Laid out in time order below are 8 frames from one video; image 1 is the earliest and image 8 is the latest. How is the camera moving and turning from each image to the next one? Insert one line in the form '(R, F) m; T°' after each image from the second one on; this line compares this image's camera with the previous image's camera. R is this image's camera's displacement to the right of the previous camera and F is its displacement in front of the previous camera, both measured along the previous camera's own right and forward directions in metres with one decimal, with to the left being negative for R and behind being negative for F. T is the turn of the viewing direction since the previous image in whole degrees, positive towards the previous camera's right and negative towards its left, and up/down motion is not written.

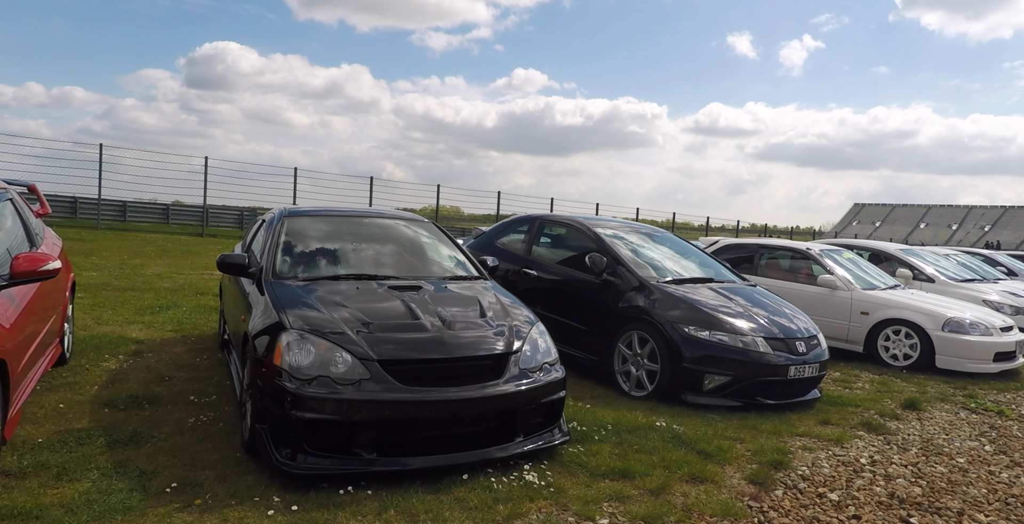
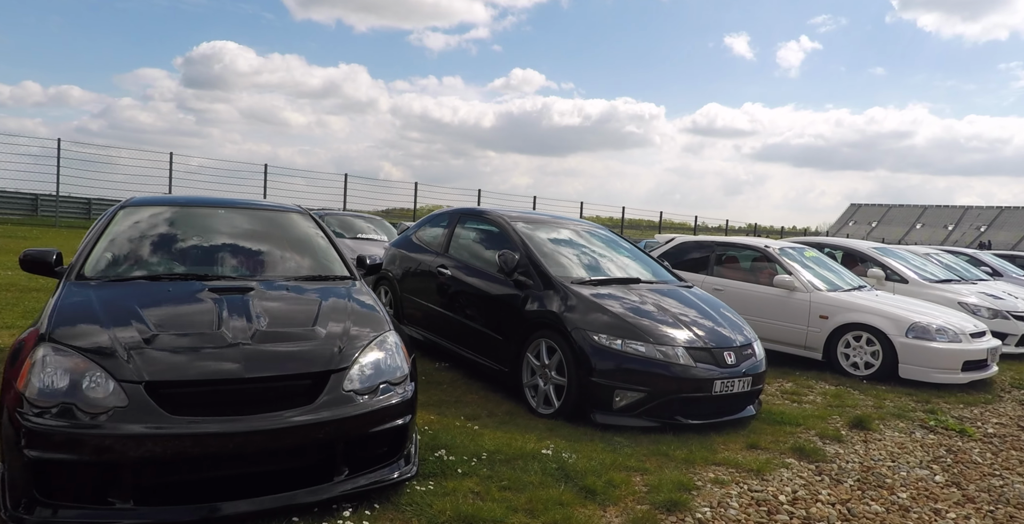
(+0.8, +0.7) m; 0°
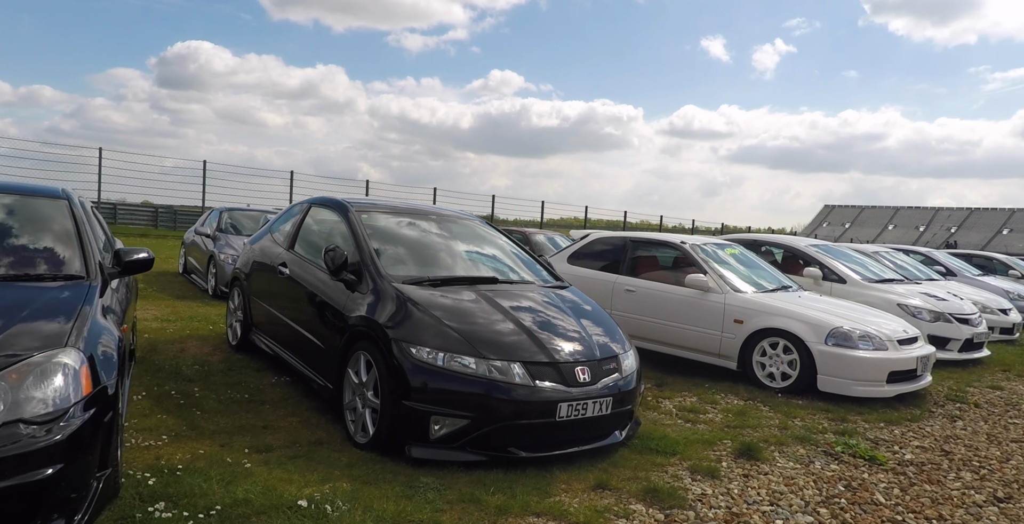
(+1.0, +0.9) m; +2°
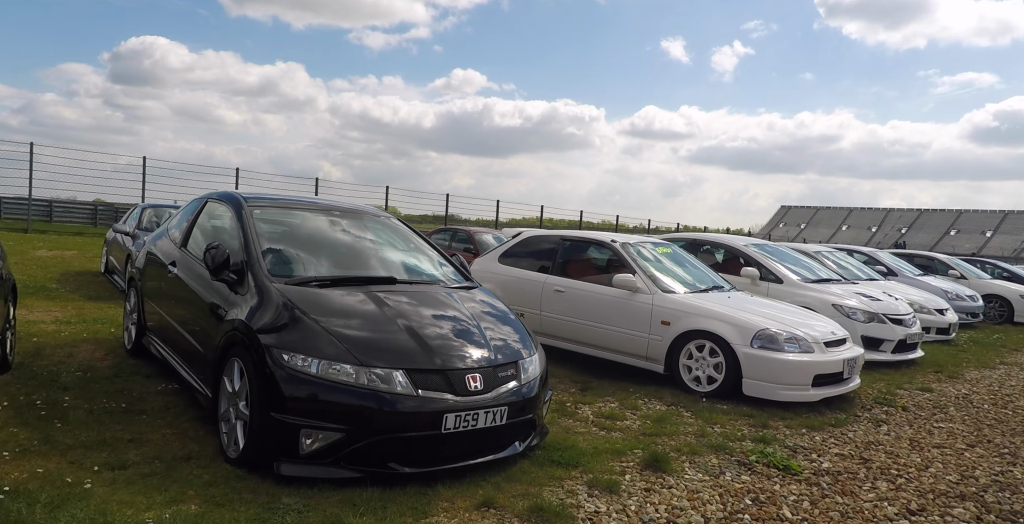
(+0.4, +0.3) m; +3°
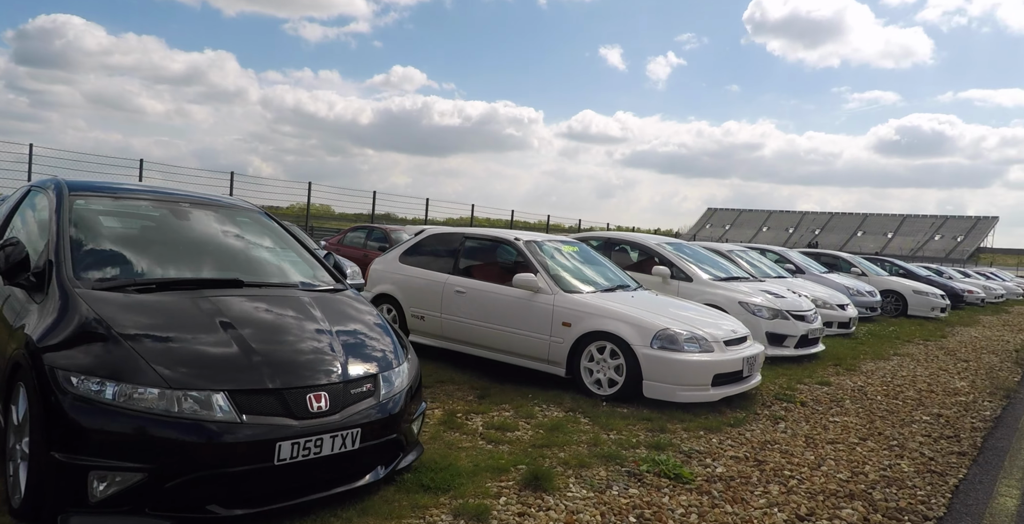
(+0.4, +0.4) m; +6°
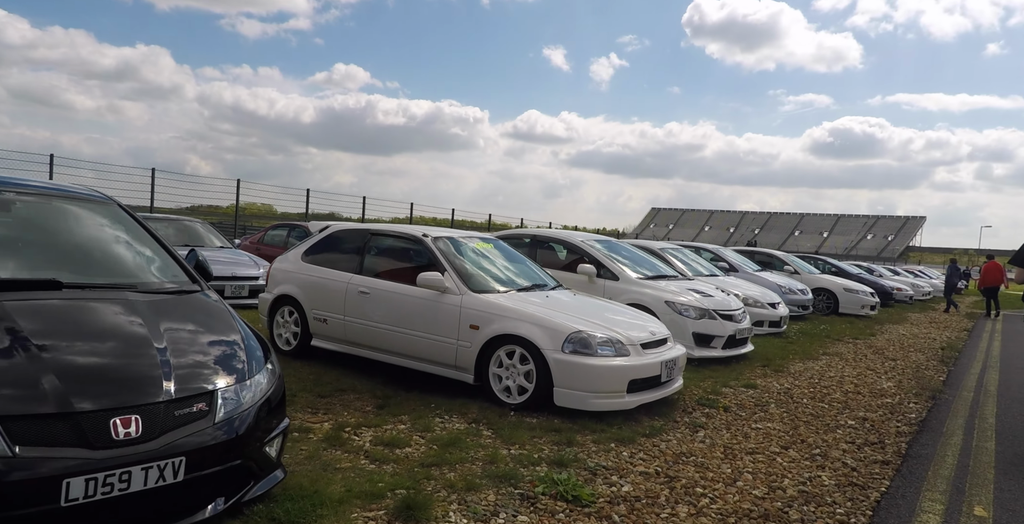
(+0.4, +0.4) m; +5°
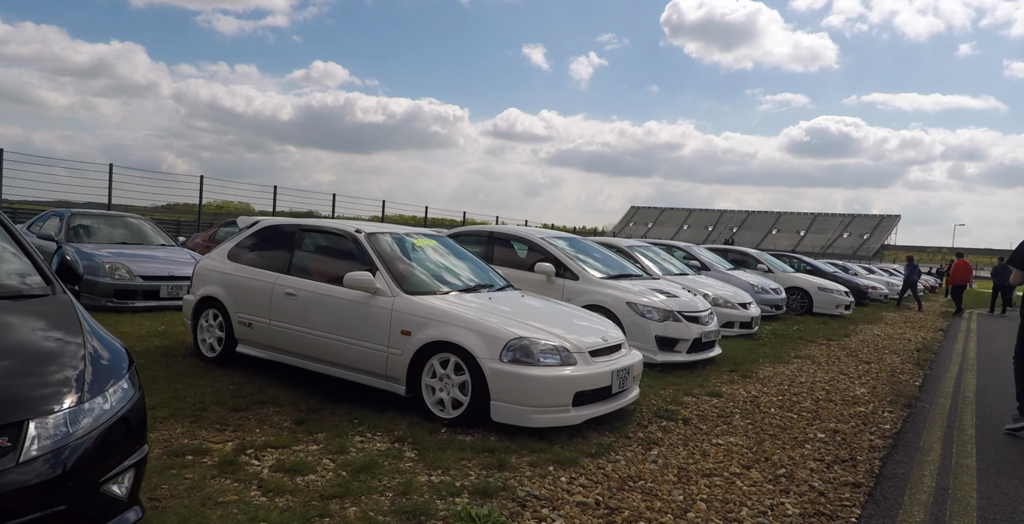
(+0.3, +0.5) m; +2°
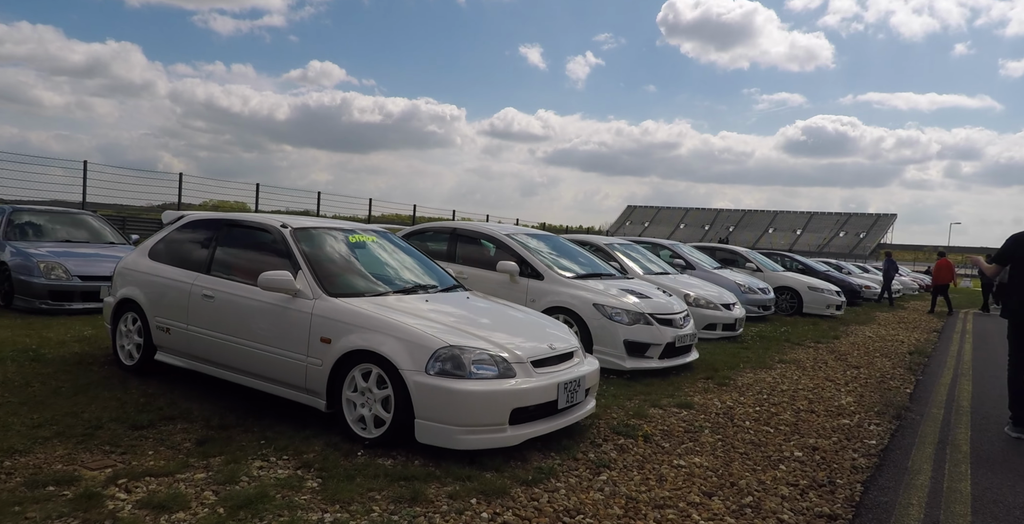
(+0.4, +0.5) m; 0°
